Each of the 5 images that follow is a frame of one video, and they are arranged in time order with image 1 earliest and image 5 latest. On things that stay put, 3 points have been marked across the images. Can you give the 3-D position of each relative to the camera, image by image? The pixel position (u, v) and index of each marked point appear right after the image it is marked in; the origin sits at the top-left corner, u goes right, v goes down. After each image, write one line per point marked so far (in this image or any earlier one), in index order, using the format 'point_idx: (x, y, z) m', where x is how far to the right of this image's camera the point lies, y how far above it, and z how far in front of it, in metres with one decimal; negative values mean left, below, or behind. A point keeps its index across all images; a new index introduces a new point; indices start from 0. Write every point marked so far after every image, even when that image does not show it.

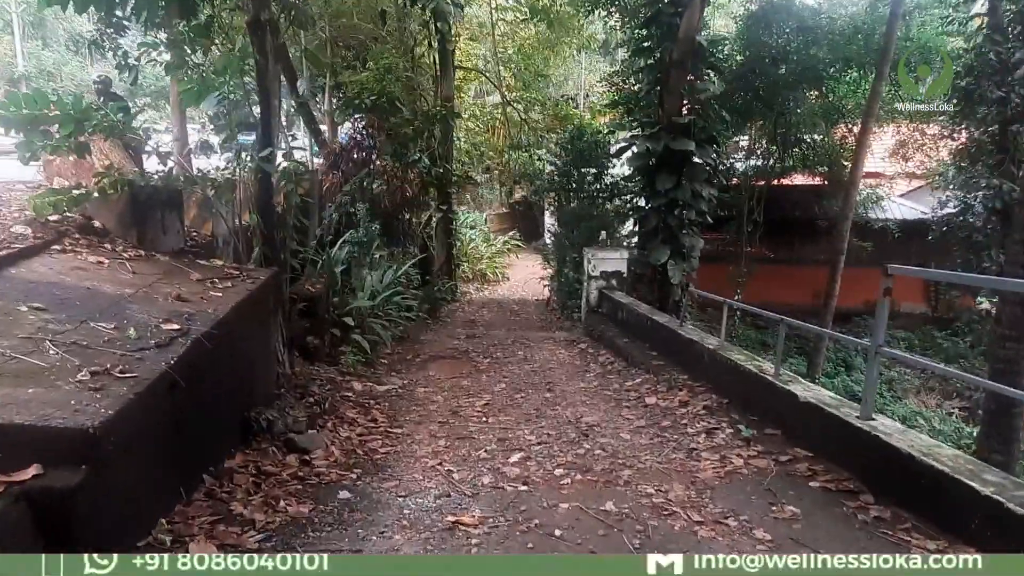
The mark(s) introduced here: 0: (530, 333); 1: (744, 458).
0: (+0.2, -0.5, +7.4) m
1: (+1.0, -0.7, +2.9) m
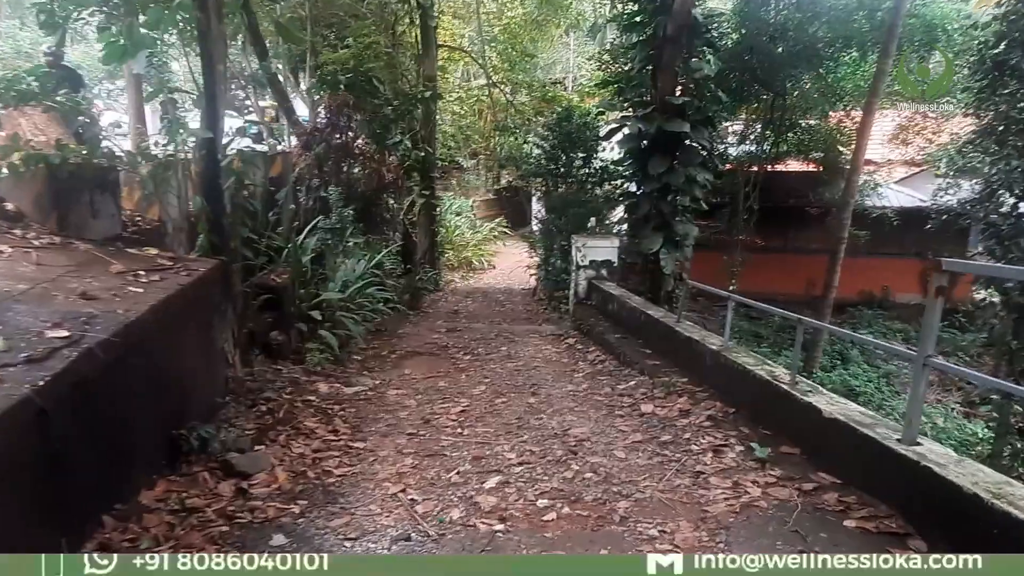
0: (0.0, -0.4, +6.9) m
1: (+0.9, -0.7, +2.5) m
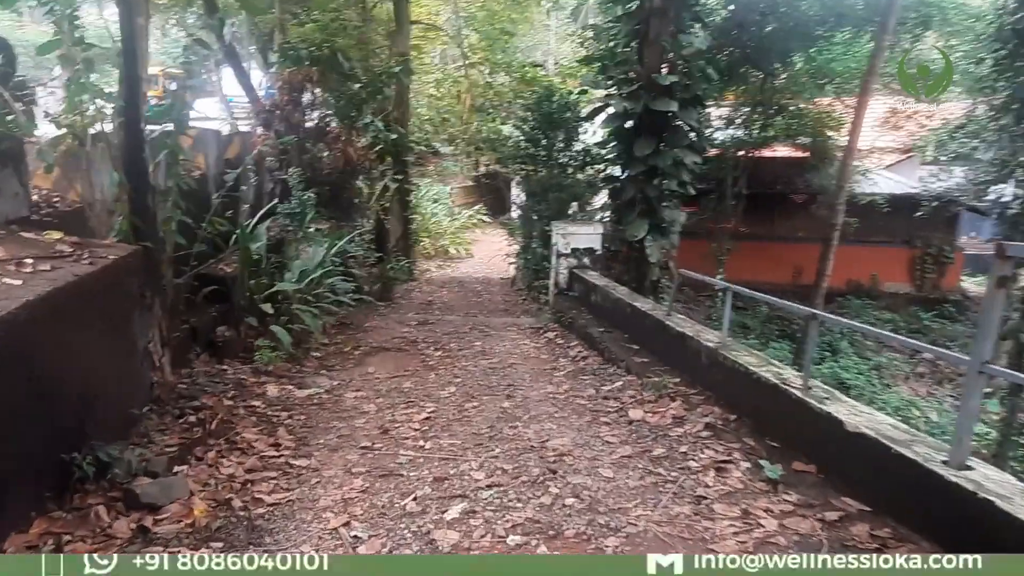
0: (-0.2, -0.3, +6.5) m
1: (+0.8, -0.7, +2.1) m
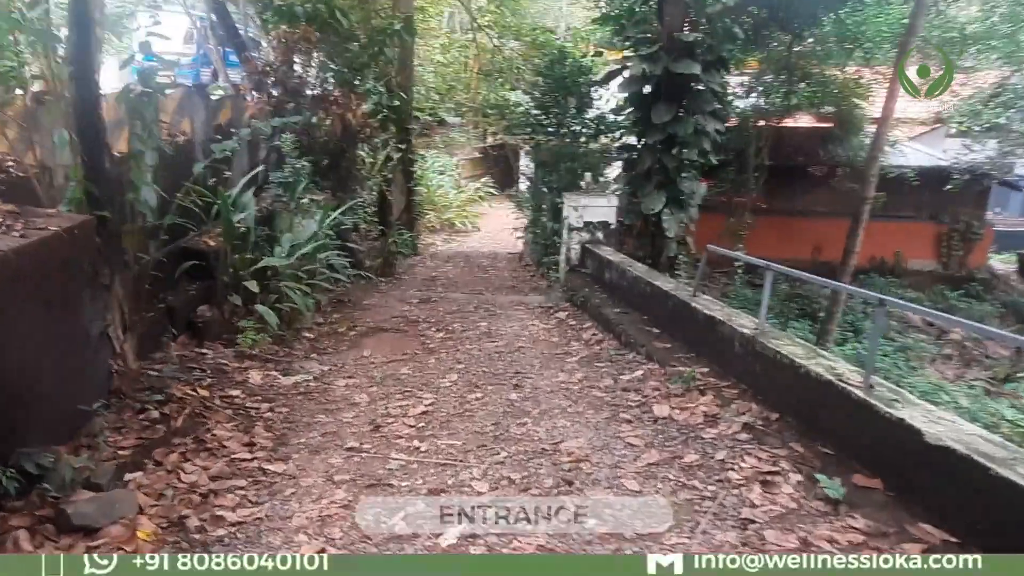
0: (-0.1, -0.1, +6.1) m
1: (+0.8, -0.7, +1.7) m
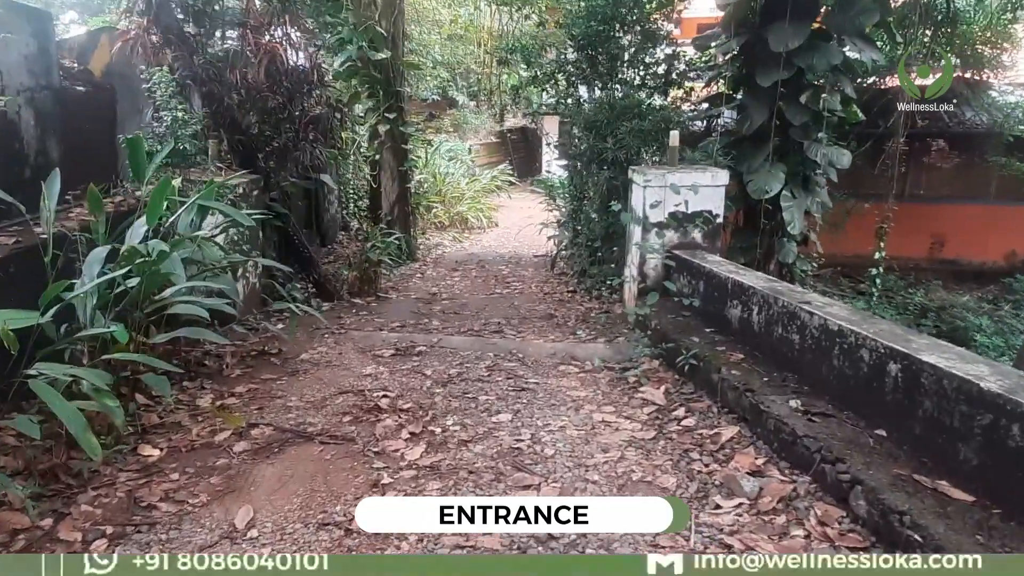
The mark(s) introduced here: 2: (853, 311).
0: (+0.1, -0.3, +3.7) m
1: (+0.9, -0.9, -0.7) m
2: (+1.1, -0.1, +2.2) m
